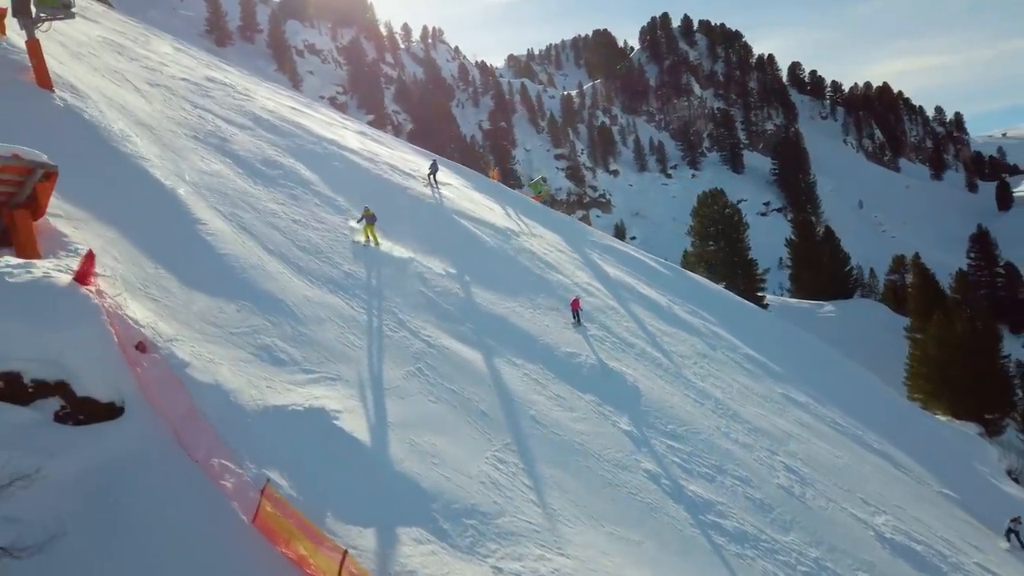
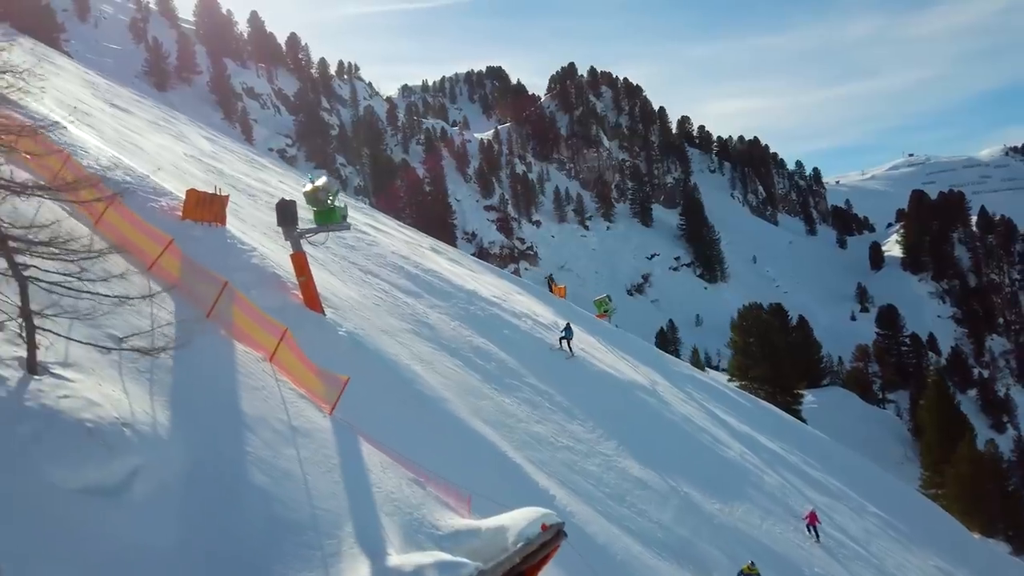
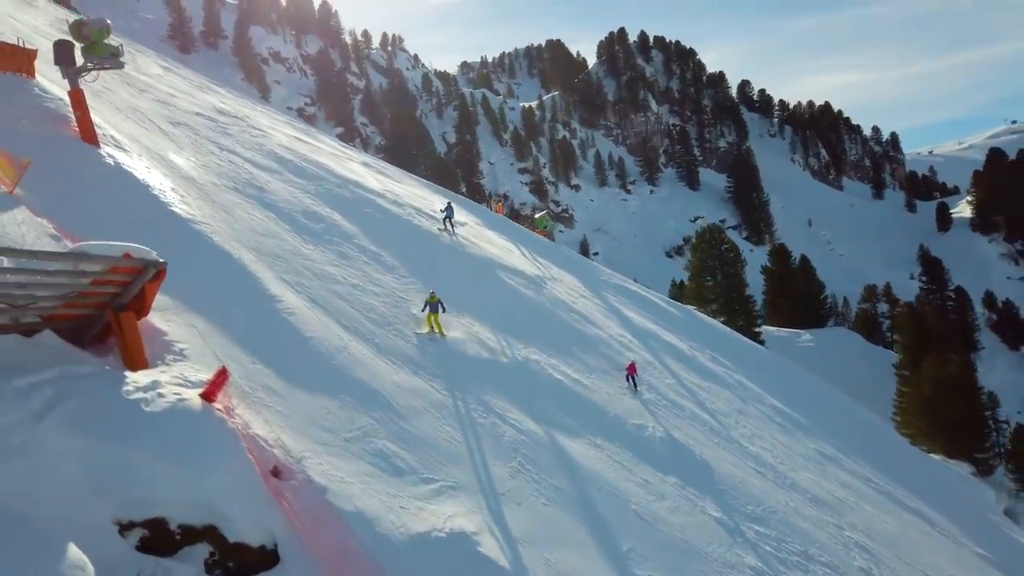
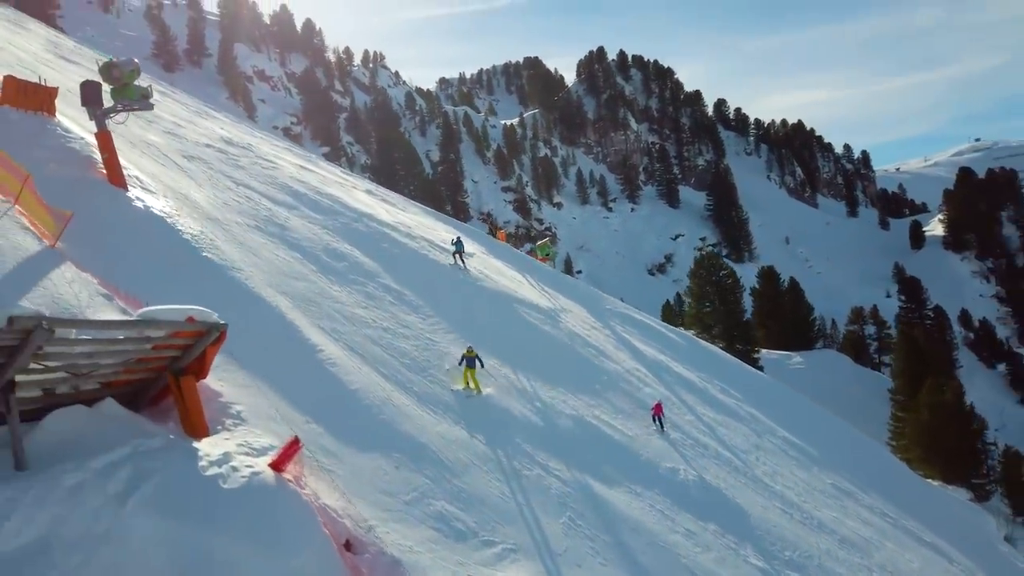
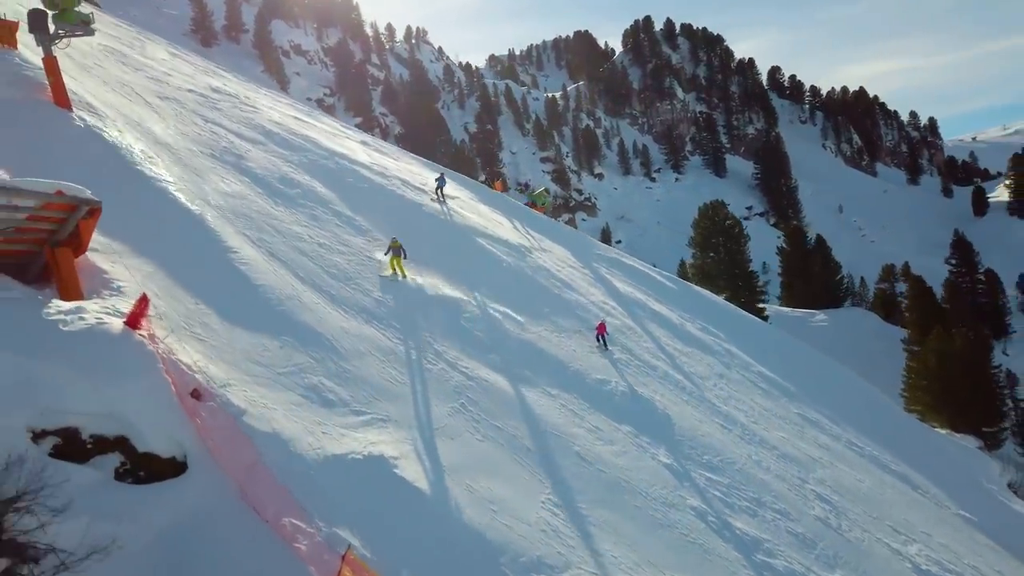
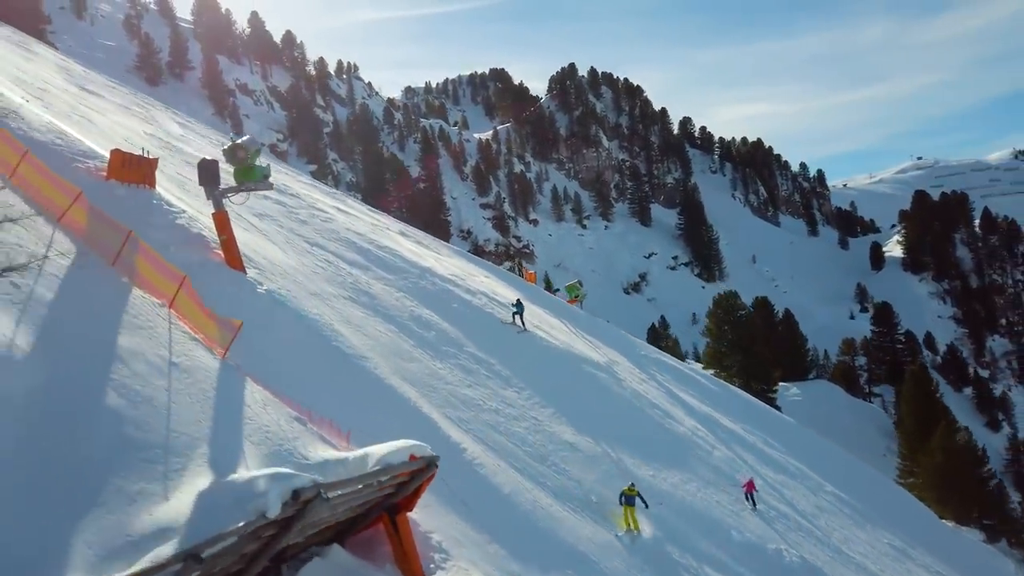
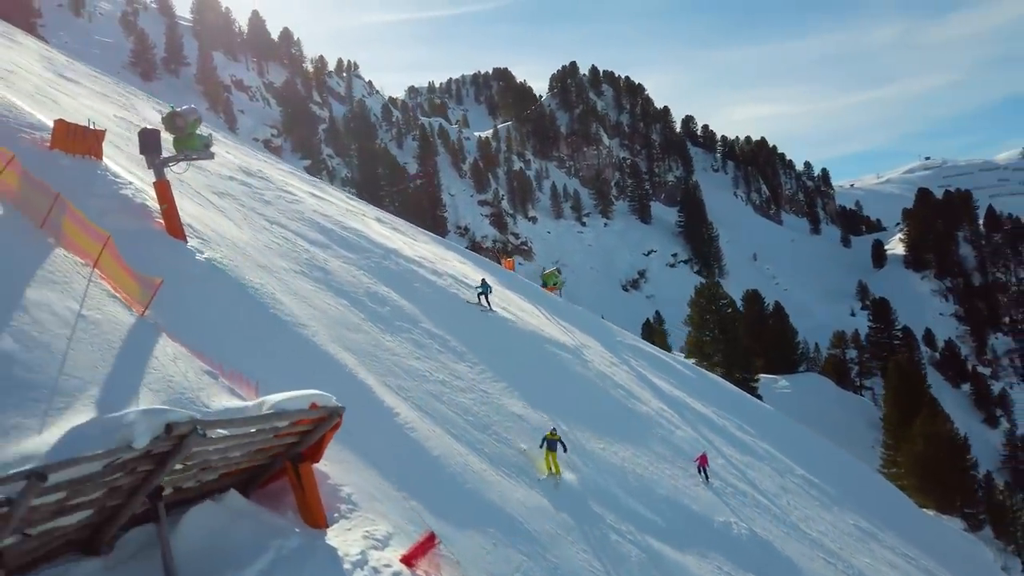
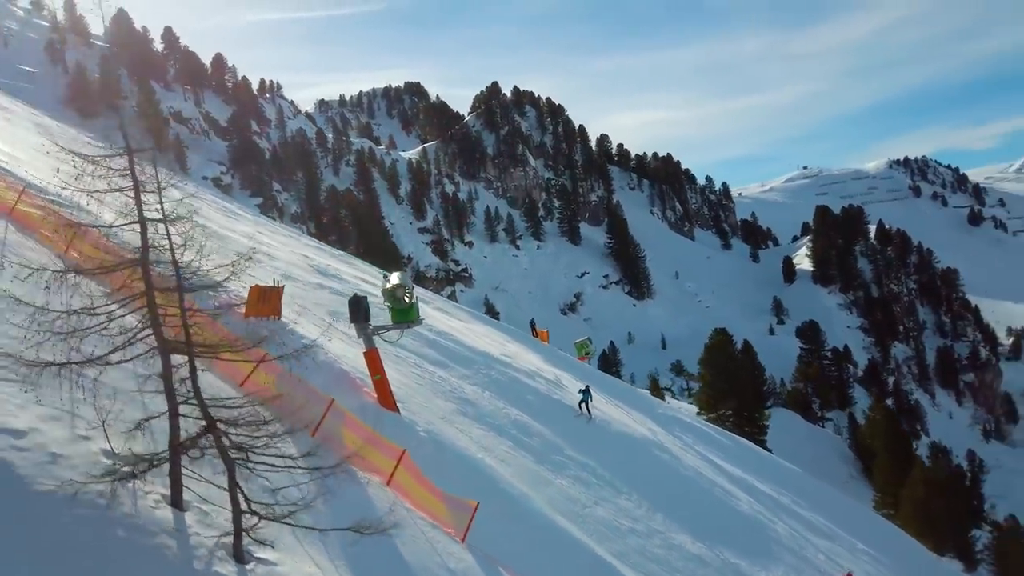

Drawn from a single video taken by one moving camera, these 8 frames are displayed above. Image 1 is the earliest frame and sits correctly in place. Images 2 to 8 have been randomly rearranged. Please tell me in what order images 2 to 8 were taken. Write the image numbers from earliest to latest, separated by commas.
5, 3, 4, 7, 6, 2, 8
